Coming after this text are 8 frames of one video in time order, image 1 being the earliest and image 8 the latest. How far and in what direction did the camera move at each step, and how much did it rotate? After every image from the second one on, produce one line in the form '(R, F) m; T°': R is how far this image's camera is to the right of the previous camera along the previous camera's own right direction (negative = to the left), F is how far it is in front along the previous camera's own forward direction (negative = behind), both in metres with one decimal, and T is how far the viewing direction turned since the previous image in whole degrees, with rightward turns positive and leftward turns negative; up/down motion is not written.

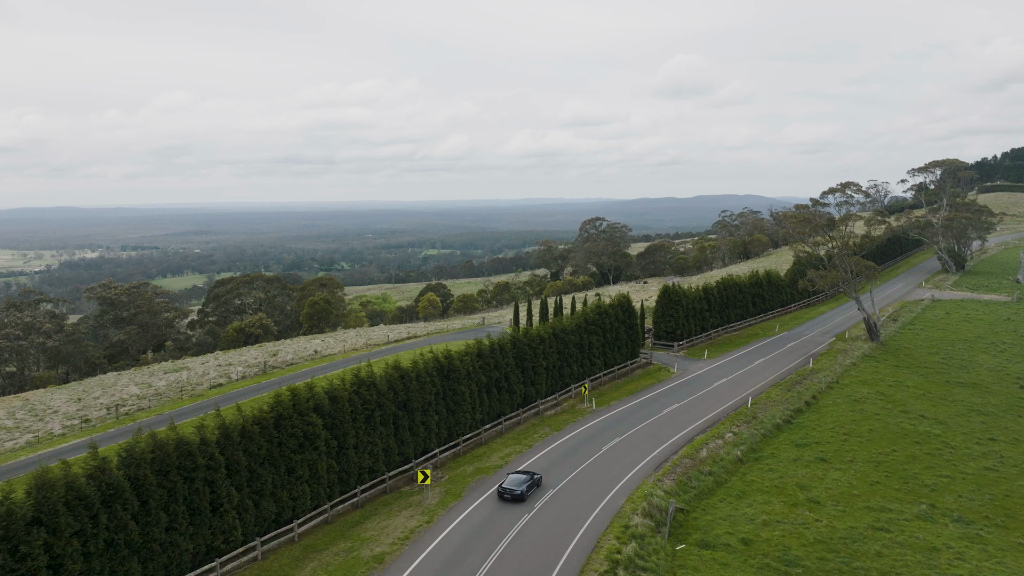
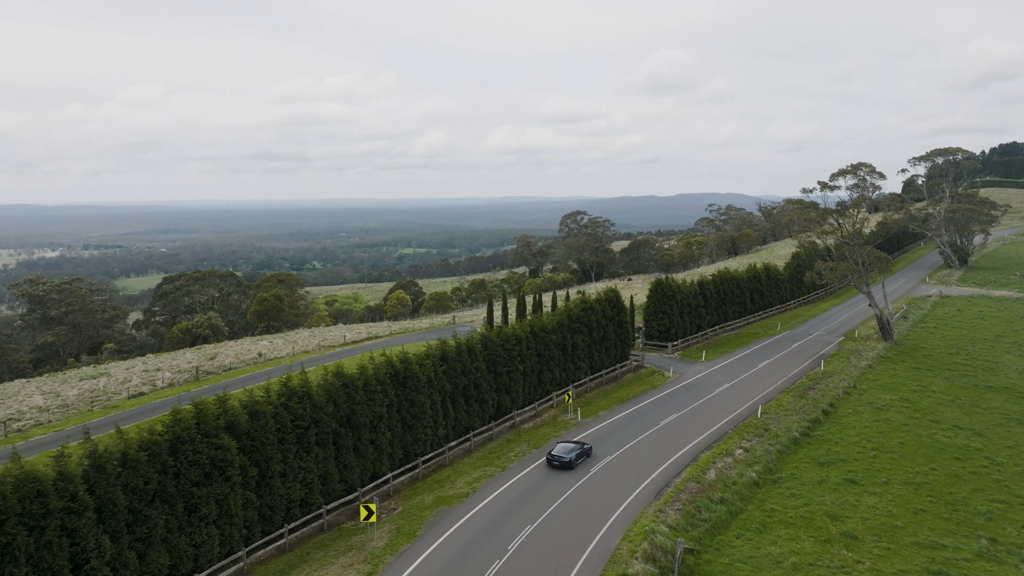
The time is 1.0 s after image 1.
(+0.3, +5.2) m; +1°
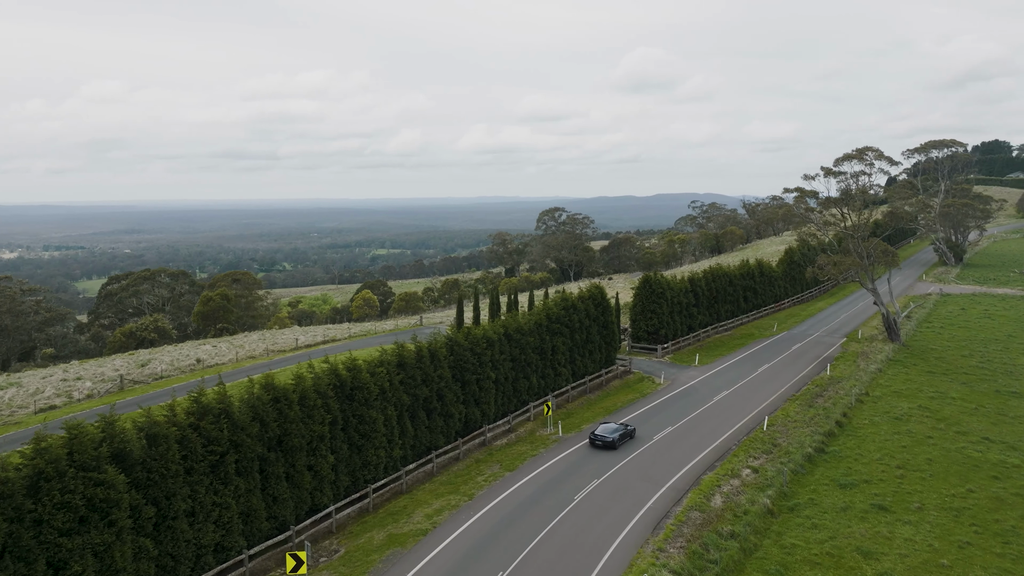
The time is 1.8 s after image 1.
(+0.2, +4.1) m; +2°
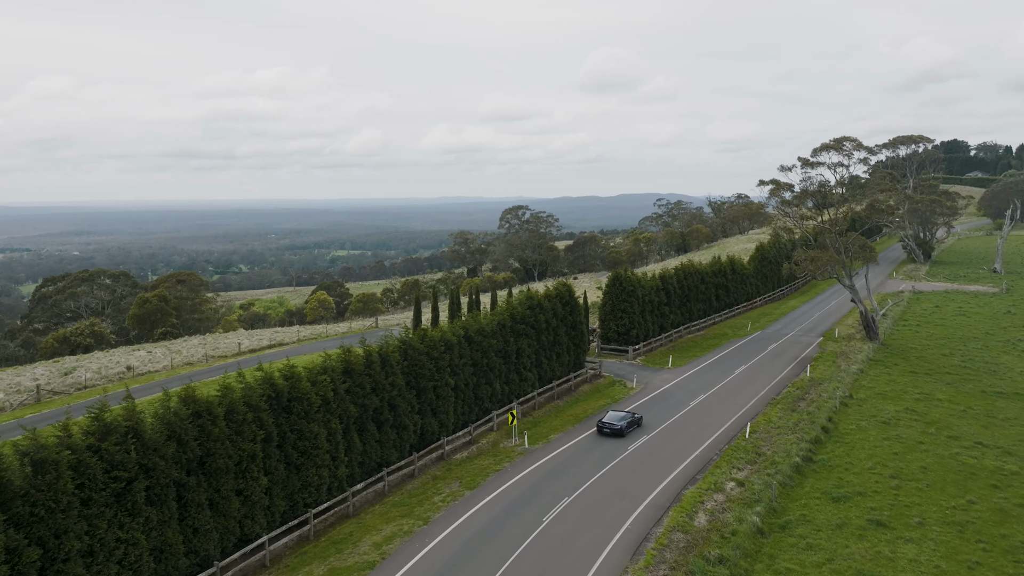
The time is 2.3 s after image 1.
(+0.1, +2.4) m; +2°
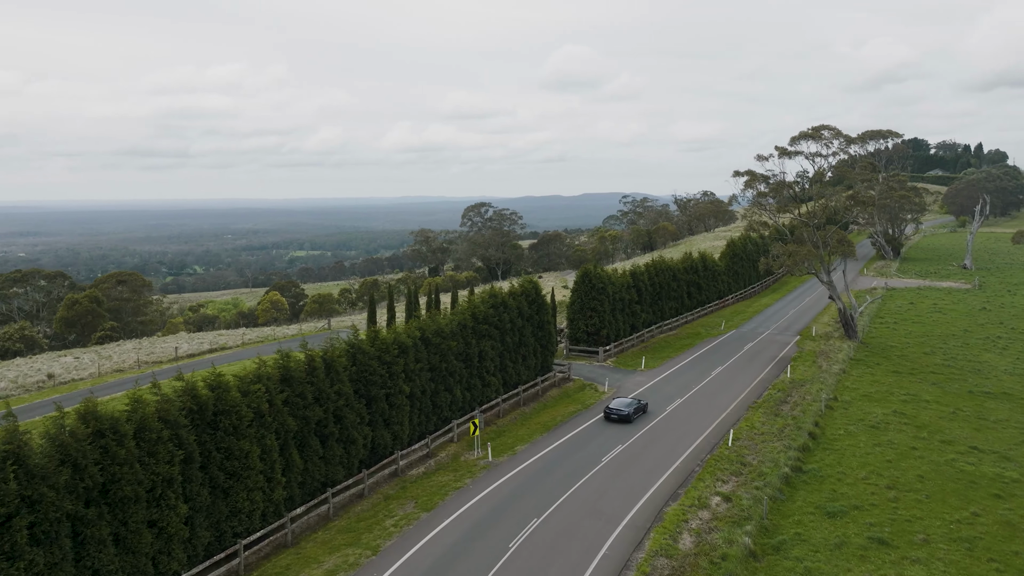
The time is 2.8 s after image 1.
(+0.1, +2.3) m; +2°
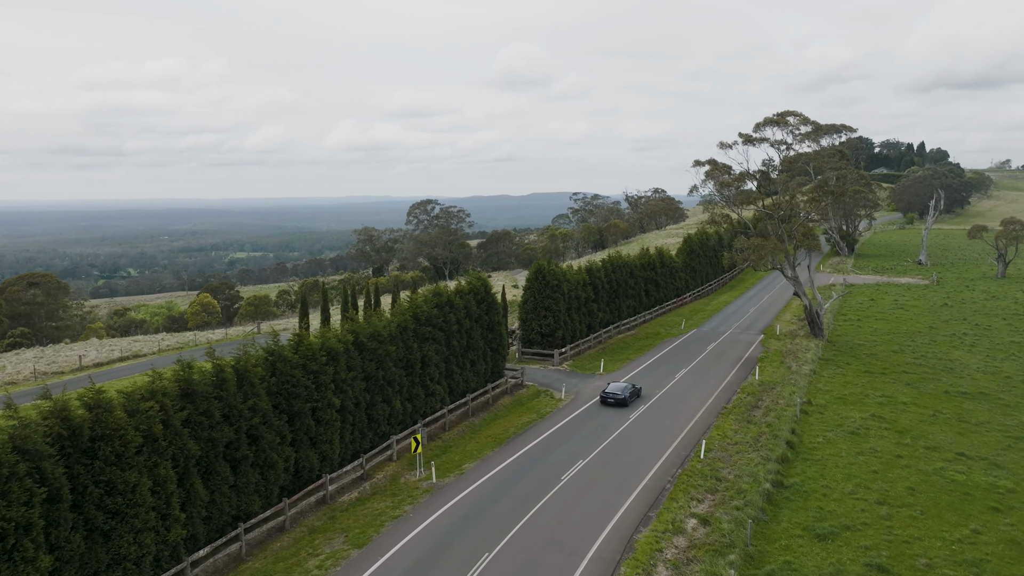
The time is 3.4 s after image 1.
(+0.1, +2.7) m; +3°
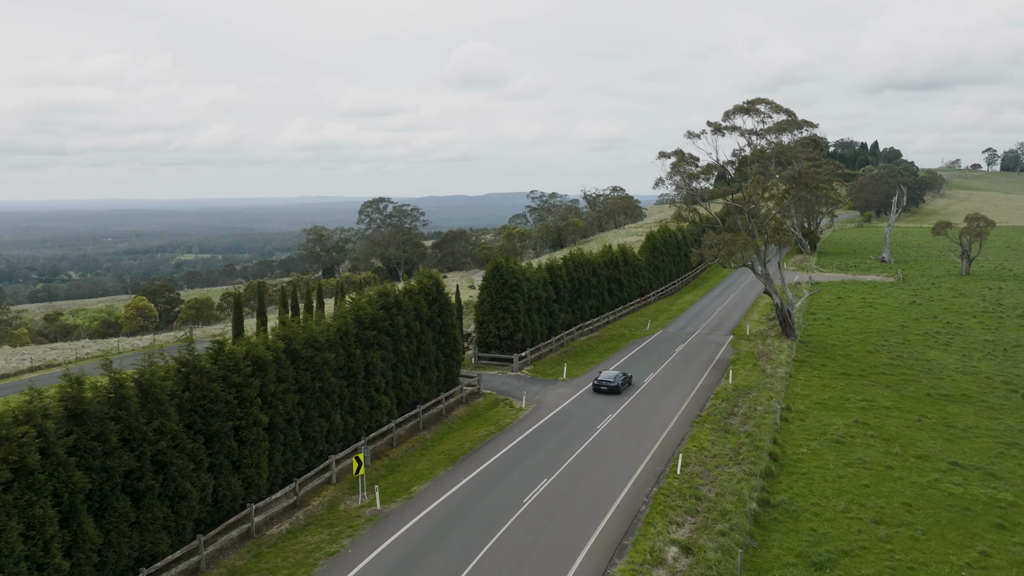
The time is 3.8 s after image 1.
(+0.1, +2.3) m; +3°
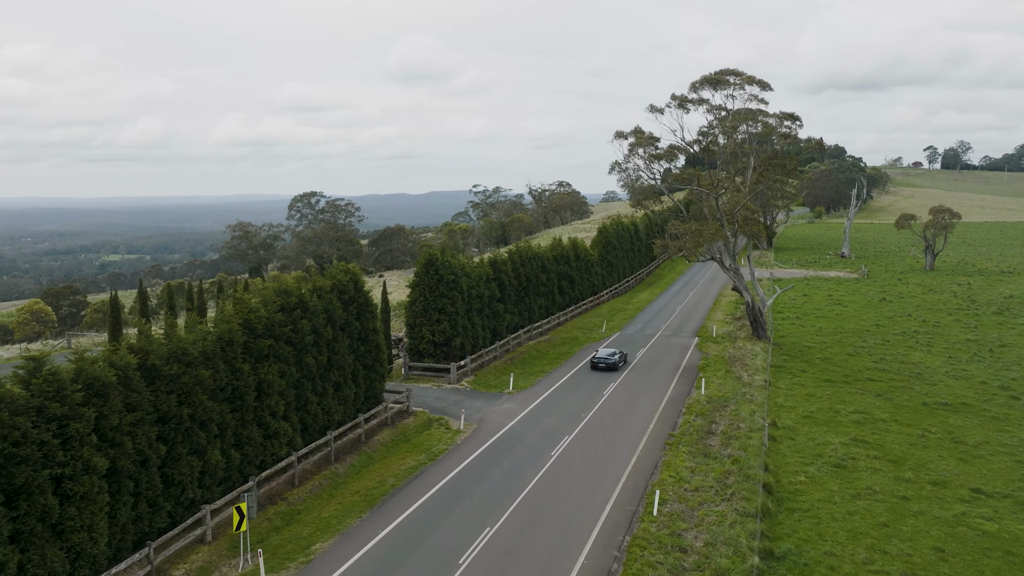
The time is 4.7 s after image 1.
(+0.2, +4.1) m; +4°
